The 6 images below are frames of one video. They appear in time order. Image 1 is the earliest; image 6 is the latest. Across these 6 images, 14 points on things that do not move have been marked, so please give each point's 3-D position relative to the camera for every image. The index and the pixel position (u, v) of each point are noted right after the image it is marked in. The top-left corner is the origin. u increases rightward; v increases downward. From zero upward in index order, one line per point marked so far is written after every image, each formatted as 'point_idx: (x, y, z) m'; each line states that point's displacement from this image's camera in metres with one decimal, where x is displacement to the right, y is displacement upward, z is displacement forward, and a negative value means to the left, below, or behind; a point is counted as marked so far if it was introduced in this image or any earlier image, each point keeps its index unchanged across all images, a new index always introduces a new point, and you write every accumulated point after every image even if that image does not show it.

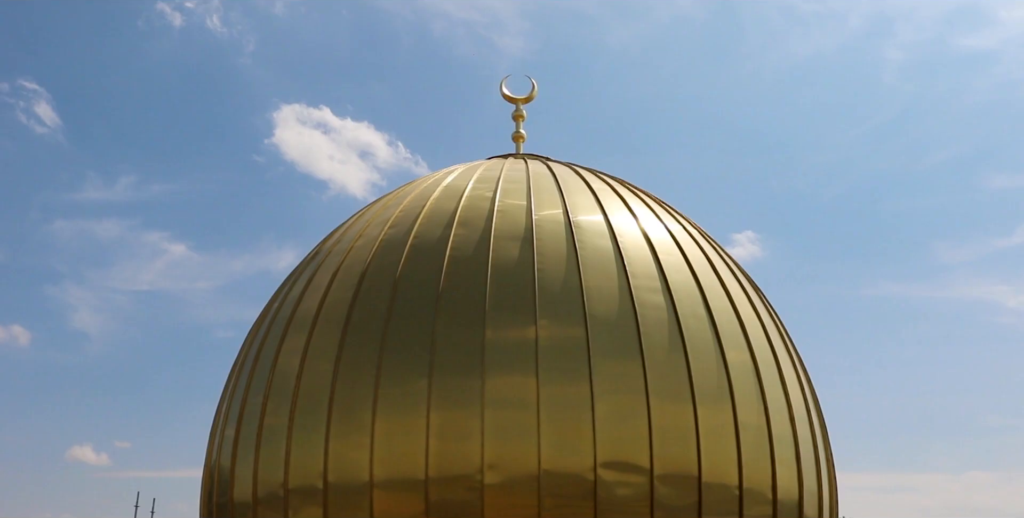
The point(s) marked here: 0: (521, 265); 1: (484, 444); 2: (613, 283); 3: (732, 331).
0: (+0.1, -0.1, +10.9) m
1: (-0.3, -2.0, +9.6) m
2: (+1.2, -0.3, +10.8) m
3: (+2.7, -0.9, +11.1) m
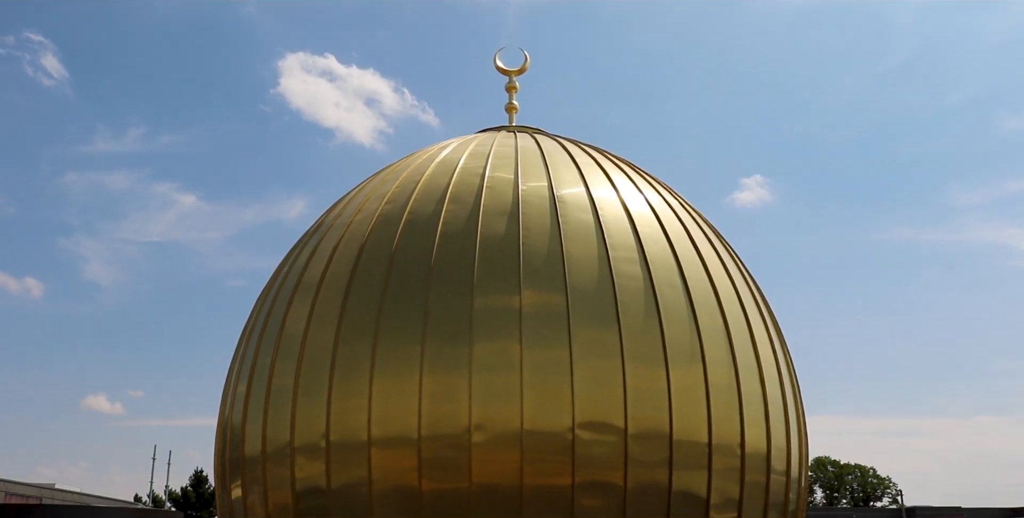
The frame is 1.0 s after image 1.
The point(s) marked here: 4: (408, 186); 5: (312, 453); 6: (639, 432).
0: (-0.1, +0.3, +11.6) m
1: (-0.5, -1.7, +10.4) m
2: (+1.0, 0.0, +11.5) m
3: (+2.5, -0.5, +11.9) m
4: (-1.5, +1.0, +13.0) m
5: (-2.5, -2.4, +11.1) m
6: (+1.5, -2.0, +10.5) m
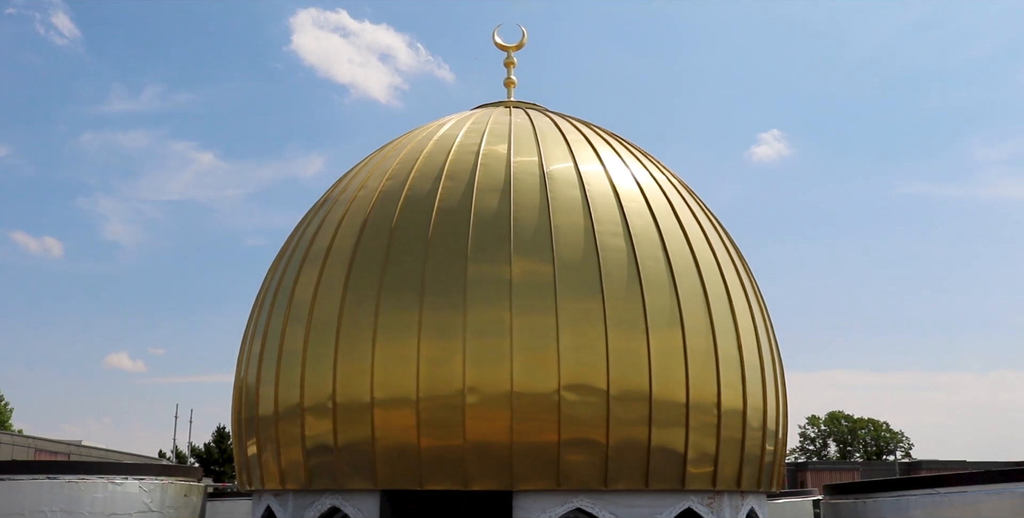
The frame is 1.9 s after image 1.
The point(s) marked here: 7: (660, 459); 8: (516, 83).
0: (-0.2, +0.6, +12.3) m
1: (-0.6, -1.4, +11.3) m
2: (+0.9, +0.4, +12.3) m
3: (+2.4, -0.1, +12.6) m
4: (-1.6, +1.5, +13.8) m
5: (-2.6, -2.0, +12.0) m
6: (+1.4, -1.7, +11.4) m
7: (+1.9, -2.6, +11.6) m
8: (+0.1, +3.4, +17.4) m
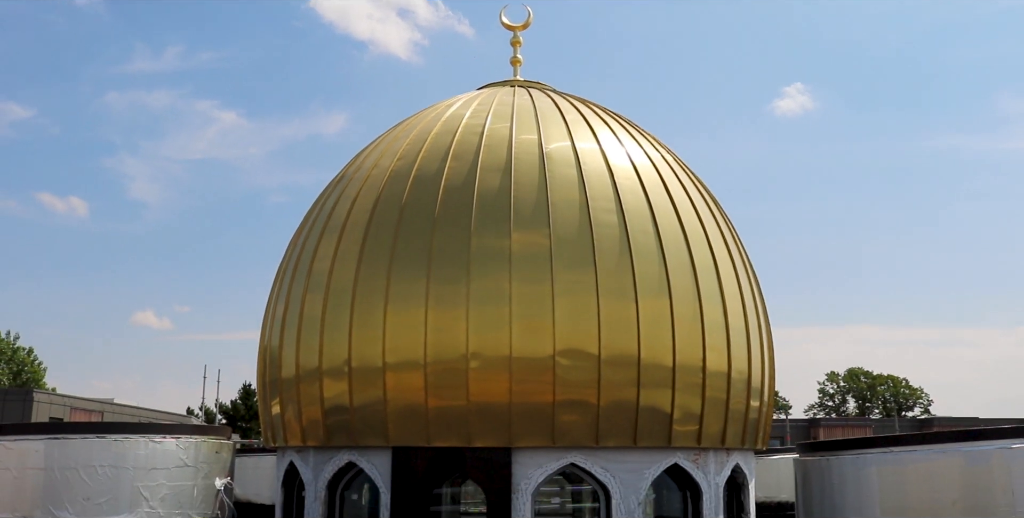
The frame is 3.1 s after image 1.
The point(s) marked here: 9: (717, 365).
0: (-0.2, +1.0, +13.2) m
1: (-0.6, -1.1, +12.3) m
2: (+0.9, +0.8, +13.2) m
3: (+2.5, +0.3, +13.5) m
4: (-1.6, +1.9, +14.7) m
5: (-2.6, -1.7, +13.1) m
6: (+1.4, -1.4, +12.4) m
7: (+1.9, -2.2, +12.6) m
8: (+0.2, +4.0, +18.1) m
9: (+3.0, -1.6, +13.3) m
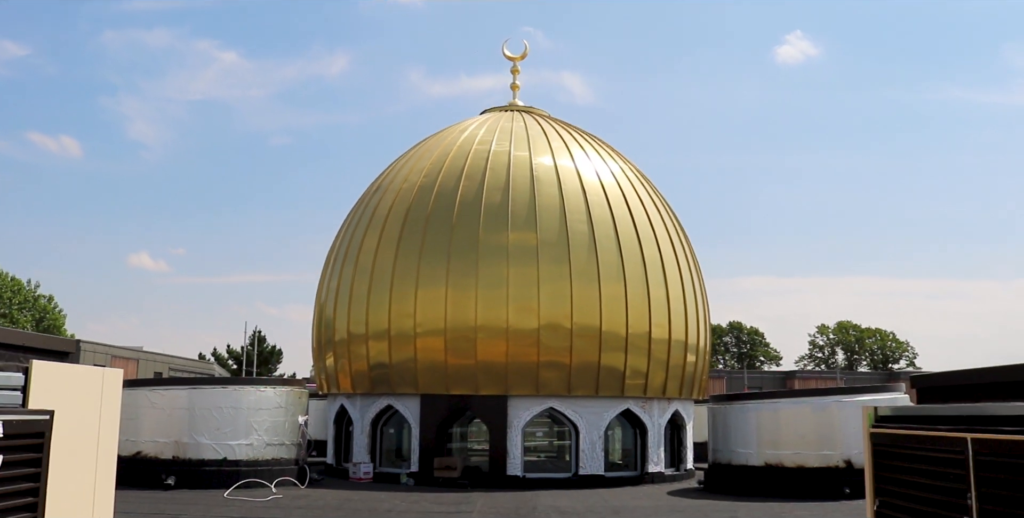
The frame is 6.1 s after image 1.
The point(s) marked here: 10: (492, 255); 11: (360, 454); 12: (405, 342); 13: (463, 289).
0: (-0.2, +1.1, +17.6) m
1: (-0.7, -1.0, +16.8) m
2: (+0.9, +0.8, +17.5) m
3: (+2.4, +0.3, +17.9) m
4: (-1.6, +2.1, +19.0) m
5: (-2.6, -1.6, +17.6) m
6: (+1.3, -1.4, +16.9) m
7: (+1.8, -2.2, +17.1) m
8: (+0.2, +4.3, +22.3) m
9: (+3.0, -1.5, +17.8) m
10: (-0.4, +0.1, +17.1) m
11: (-3.0, -3.9, +18.1) m
12: (-2.1, -1.6, +17.3) m
13: (-0.9, -0.6, +17.0) m
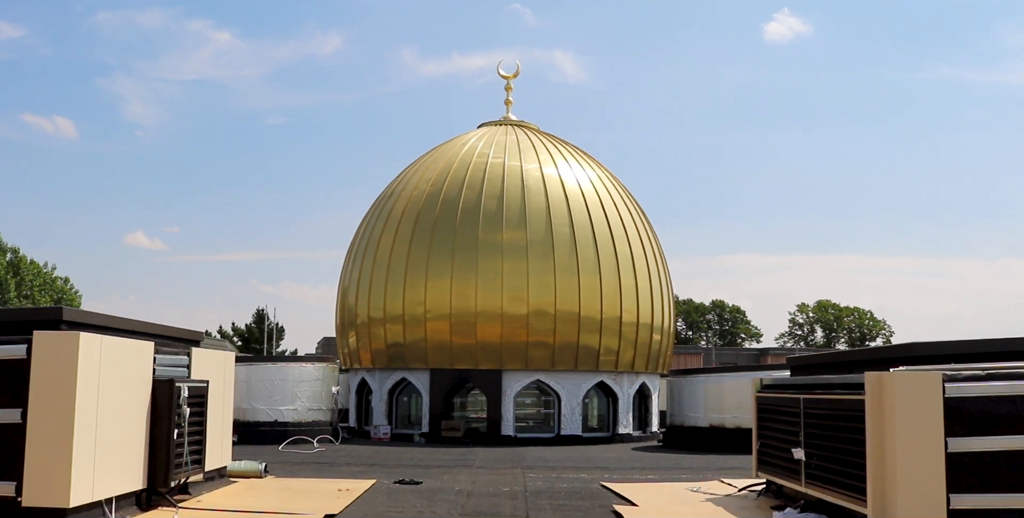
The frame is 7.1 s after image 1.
0: (-0.3, +1.1, +21.0) m
1: (-0.8, -1.0, +20.2) m
2: (+0.7, +0.9, +20.9) m
3: (+2.3, +0.4, +21.3) m
4: (-1.7, +2.2, +22.3) m
5: (-2.8, -1.5, +21.0) m
6: (+1.2, -1.3, +20.3) m
7: (+1.7, -2.1, +20.6) m
8: (0.0, +4.5, +25.6) m
9: (+2.8, -1.5, +21.3) m
10: (-0.5, +0.1, +20.5) m
11: (-3.2, -3.8, +21.5) m
12: (-2.2, -1.5, +20.7) m
13: (-1.1, -0.5, +20.4) m
